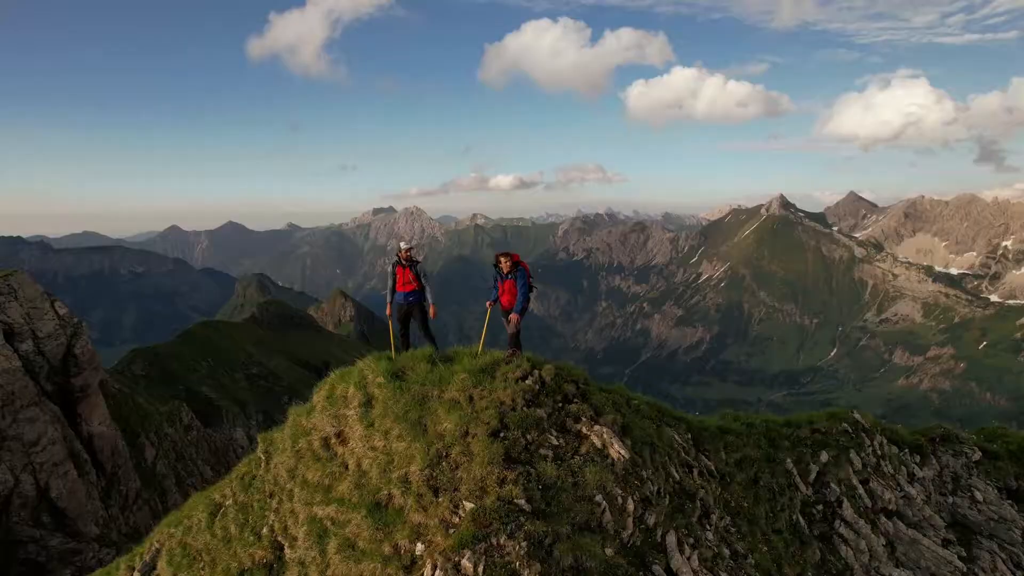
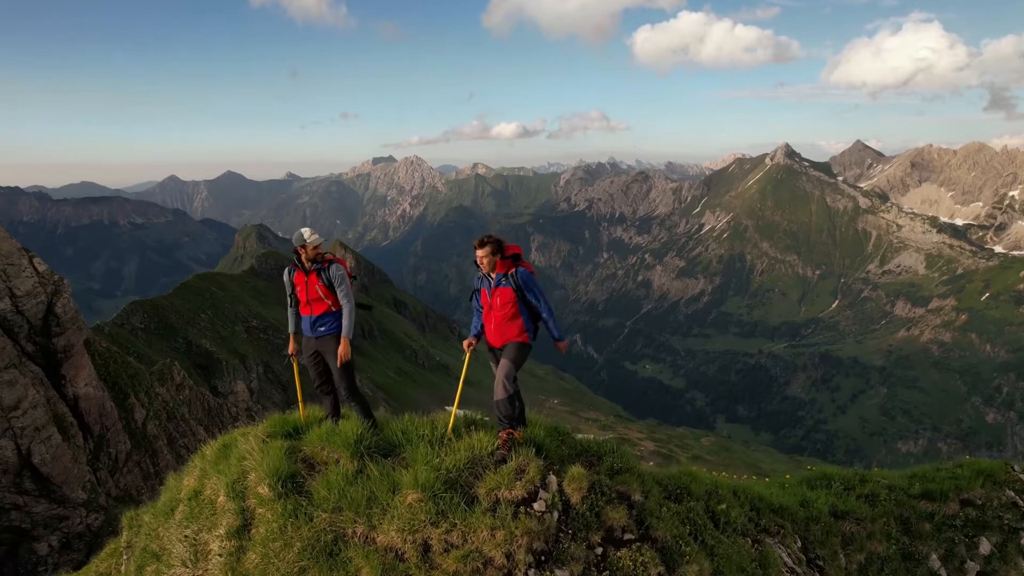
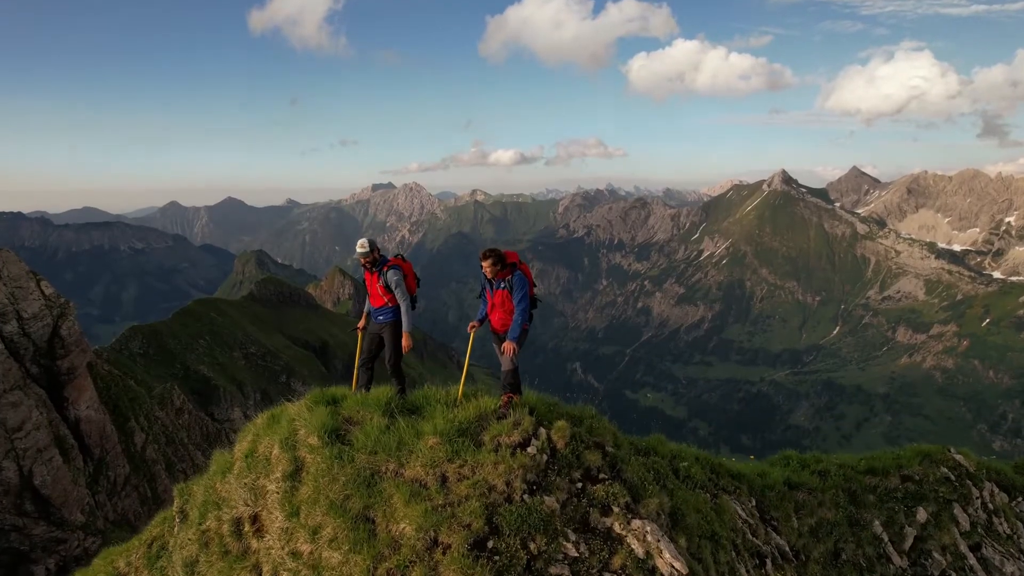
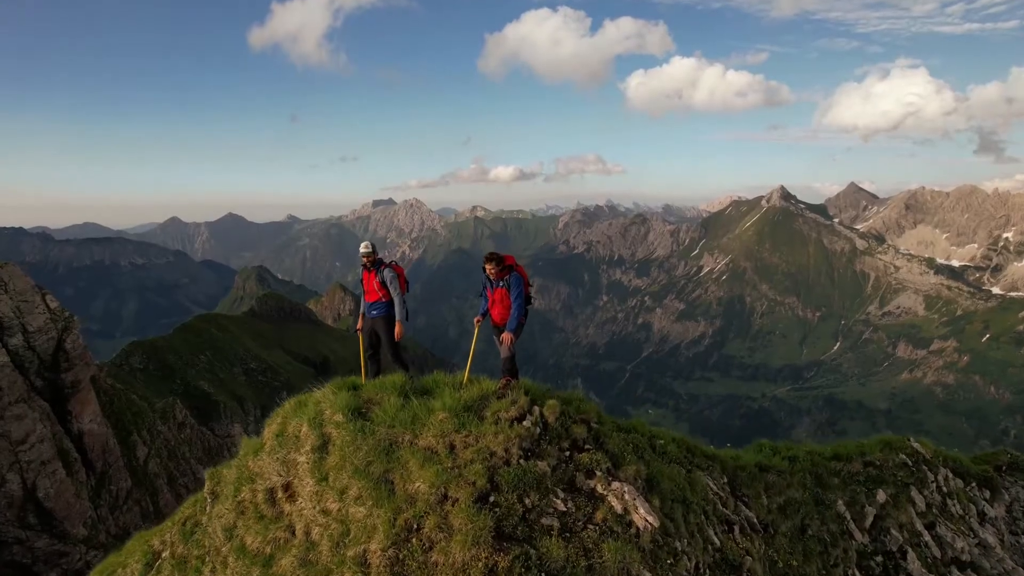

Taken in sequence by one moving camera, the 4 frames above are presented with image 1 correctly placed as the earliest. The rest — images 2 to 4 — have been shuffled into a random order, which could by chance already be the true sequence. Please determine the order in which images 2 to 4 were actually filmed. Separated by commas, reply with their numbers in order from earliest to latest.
4, 3, 2
